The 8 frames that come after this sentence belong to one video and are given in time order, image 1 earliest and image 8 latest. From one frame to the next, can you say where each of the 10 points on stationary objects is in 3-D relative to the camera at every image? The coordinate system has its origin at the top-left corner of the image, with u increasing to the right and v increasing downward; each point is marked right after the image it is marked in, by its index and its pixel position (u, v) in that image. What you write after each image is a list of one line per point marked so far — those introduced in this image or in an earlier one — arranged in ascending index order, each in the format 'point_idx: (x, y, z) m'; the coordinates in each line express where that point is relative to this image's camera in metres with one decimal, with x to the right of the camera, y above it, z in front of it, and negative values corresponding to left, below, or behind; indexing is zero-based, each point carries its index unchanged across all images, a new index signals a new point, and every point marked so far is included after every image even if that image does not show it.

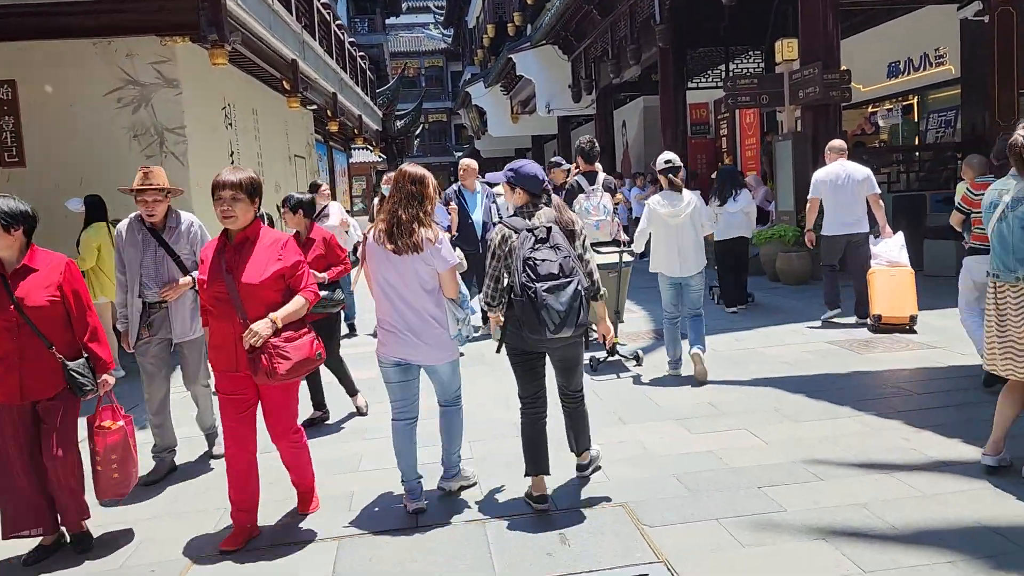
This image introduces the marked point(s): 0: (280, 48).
0: (-2.5, +2.6, +8.8) m
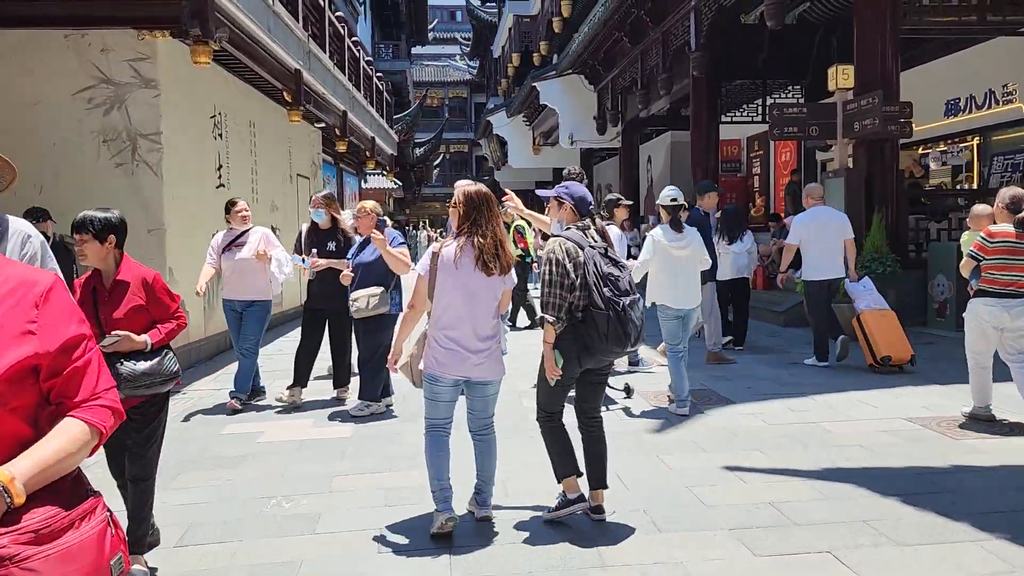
0: (-2.3, +2.3, +8.0) m
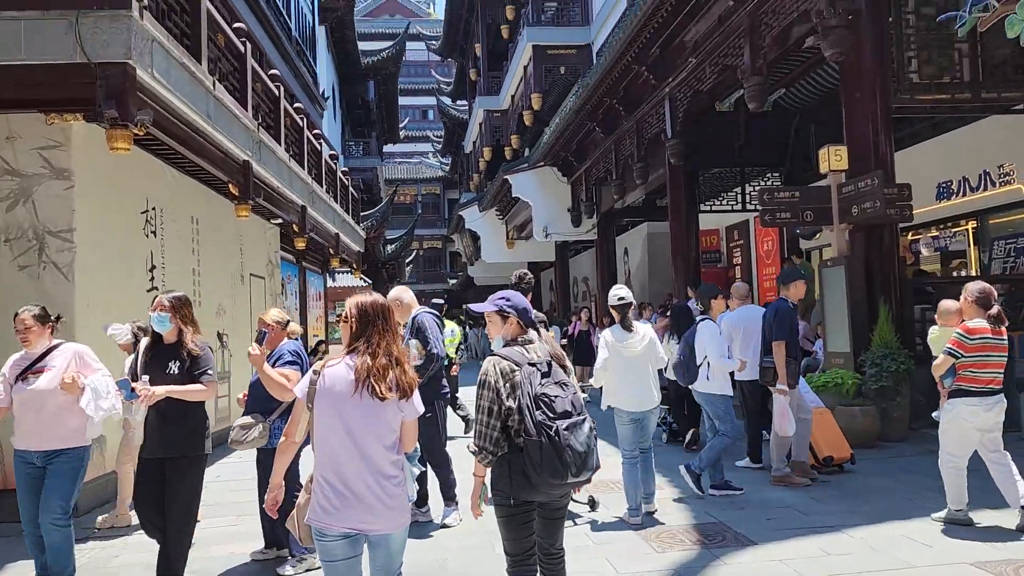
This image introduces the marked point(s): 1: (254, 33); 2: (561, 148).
0: (-2.6, +1.3, +7.2) m
1: (-3.6, +3.5, +11.5) m
2: (+1.0, +3.0, +17.4) m
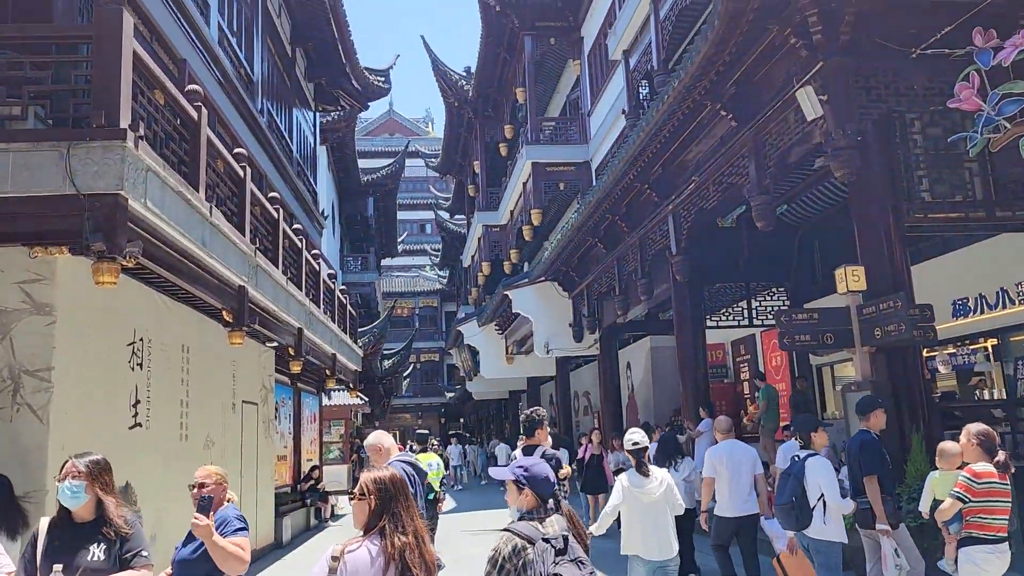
0: (-2.5, +0.2, +7.0) m
1: (-3.6, +1.8, +11.4) m
2: (+1.0, +0.5, +17.3) m
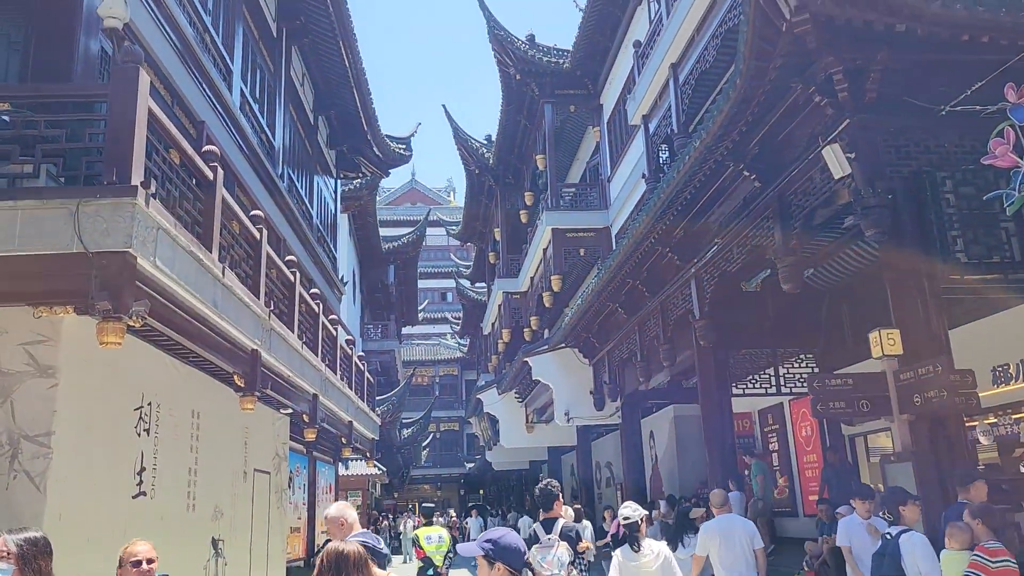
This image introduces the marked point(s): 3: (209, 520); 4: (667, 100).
0: (-2.3, -0.4, +6.8) m
1: (-3.3, +0.9, +11.4) m
2: (+1.4, -0.9, +17.0) m
3: (-2.9, -2.2, +8.0) m
4: (+2.6, +3.1, +13.6) m
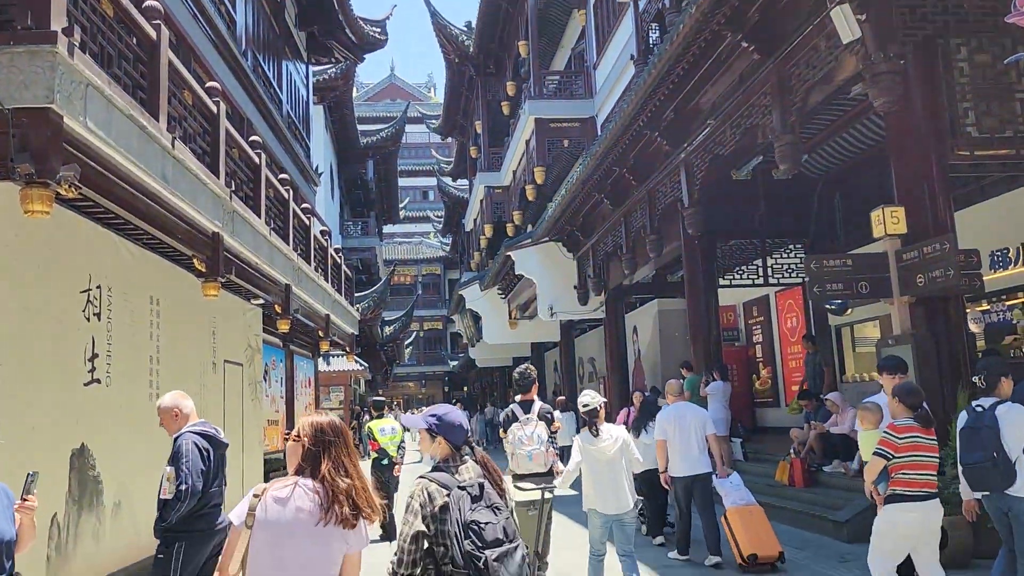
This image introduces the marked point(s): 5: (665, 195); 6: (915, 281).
0: (-2.5, +0.6, +6.2) m
1: (-3.6, +2.4, +10.7) m
2: (+1.1, +1.3, +16.5) m
3: (-3.1, -1.1, +7.6) m
4: (+2.3, +4.9, +12.7) m
5: (+2.3, +1.4, +12.6) m
6: (+3.2, +0.1, +6.6) m
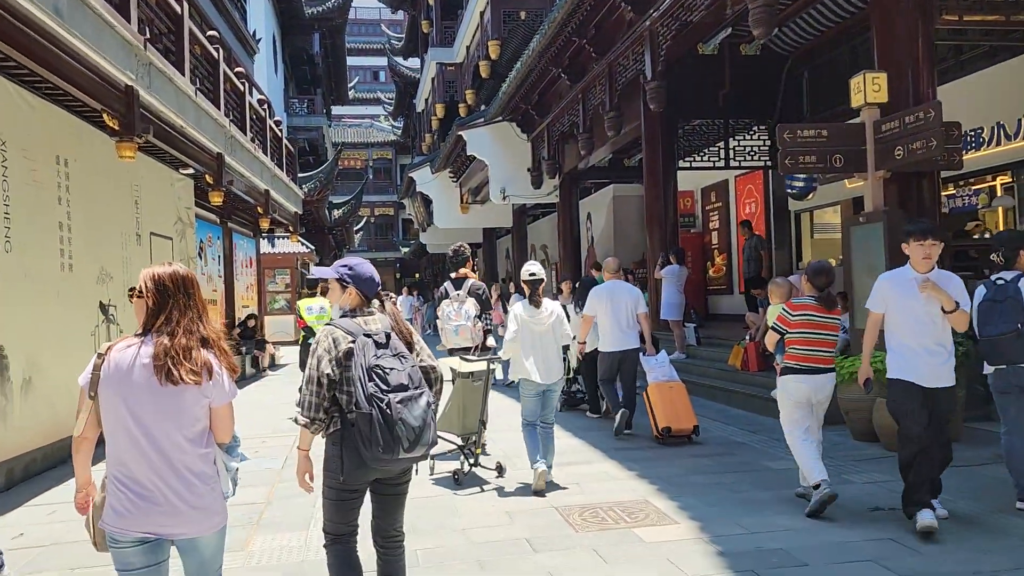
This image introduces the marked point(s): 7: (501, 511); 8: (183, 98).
0: (-2.8, +1.6, +5.4) m
1: (-4.1, +4.0, +9.5) m
2: (+0.2, +3.6, +15.7) m
3: (-3.6, 0.0, +7.0) m
4: (+1.6, +6.6, +11.6) m
5: (+1.7, +3.1, +11.9) m
6: (+2.9, +1.0, +6.2) m
7: (-0.1, -1.3, +4.9) m
8: (-3.1, +1.8, +7.9) m
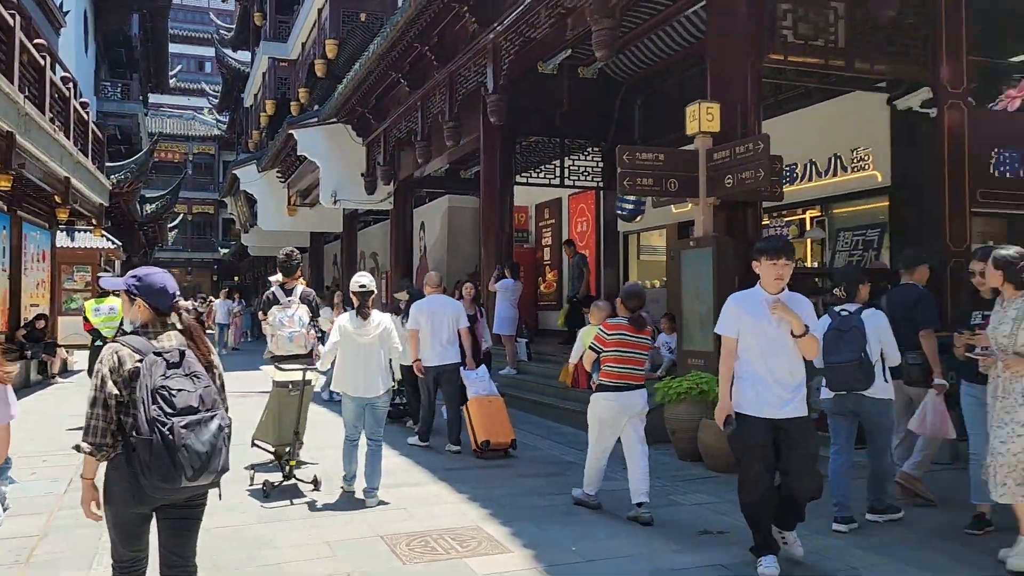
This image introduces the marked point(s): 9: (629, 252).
0: (-3.8, +1.6, +4.5) m
1: (-5.7, +4.0, +8.3) m
2: (-2.8, +3.4, +15.2) m
3: (-4.8, +0.1, +5.9) m
4: (-0.4, +6.4, +11.5) m
5: (-0.6, +3.0, +11.8) m
6: (+1.6, +0.8, +6.4) m
7: (-1.0, -1.4, +4.5) m
8: (-4.5, +1.9, +6.8) m
9: (+1.8, +0.6, +12.9) m
